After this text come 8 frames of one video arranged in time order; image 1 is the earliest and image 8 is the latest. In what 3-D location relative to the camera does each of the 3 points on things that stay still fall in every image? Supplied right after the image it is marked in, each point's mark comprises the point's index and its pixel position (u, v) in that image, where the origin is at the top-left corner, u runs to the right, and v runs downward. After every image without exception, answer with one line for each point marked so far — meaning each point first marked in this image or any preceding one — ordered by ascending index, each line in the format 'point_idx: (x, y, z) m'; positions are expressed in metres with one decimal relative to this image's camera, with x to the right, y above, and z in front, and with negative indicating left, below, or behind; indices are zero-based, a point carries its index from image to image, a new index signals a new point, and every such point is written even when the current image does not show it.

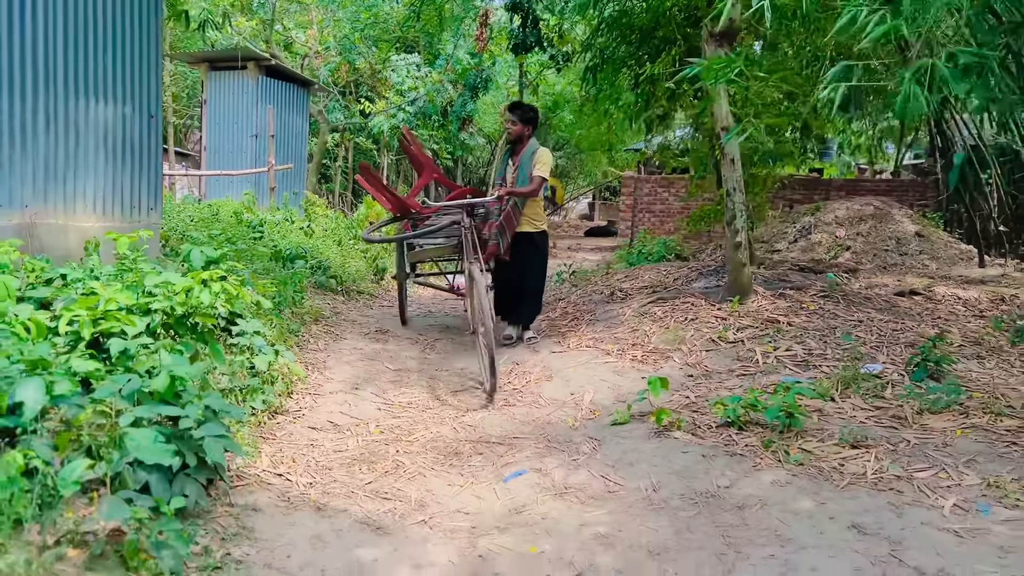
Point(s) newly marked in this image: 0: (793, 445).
0: (+1.2, -0.7, +3.6) m
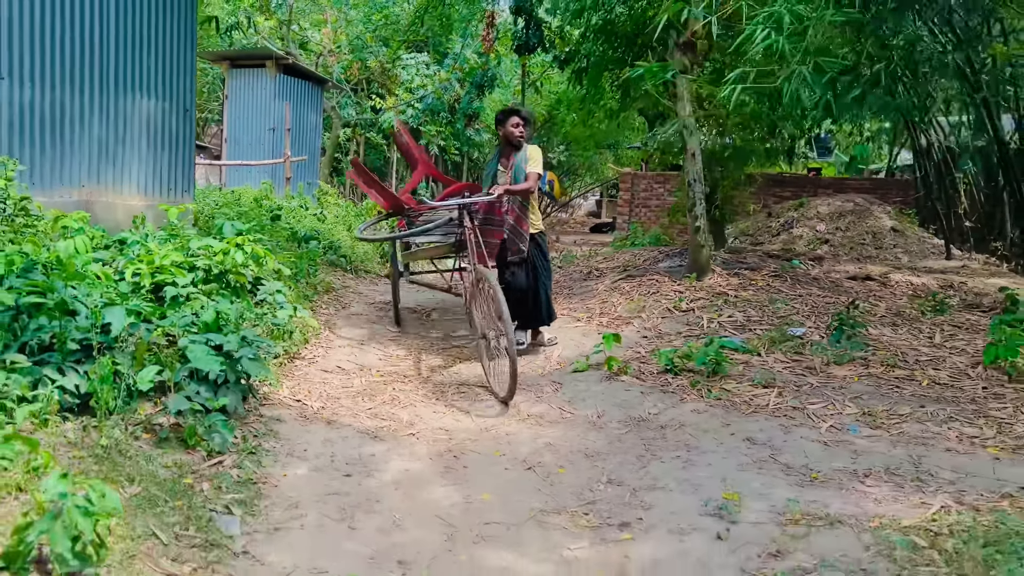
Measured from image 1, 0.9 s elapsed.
0: (+1.1, -0.5, +4.4) m
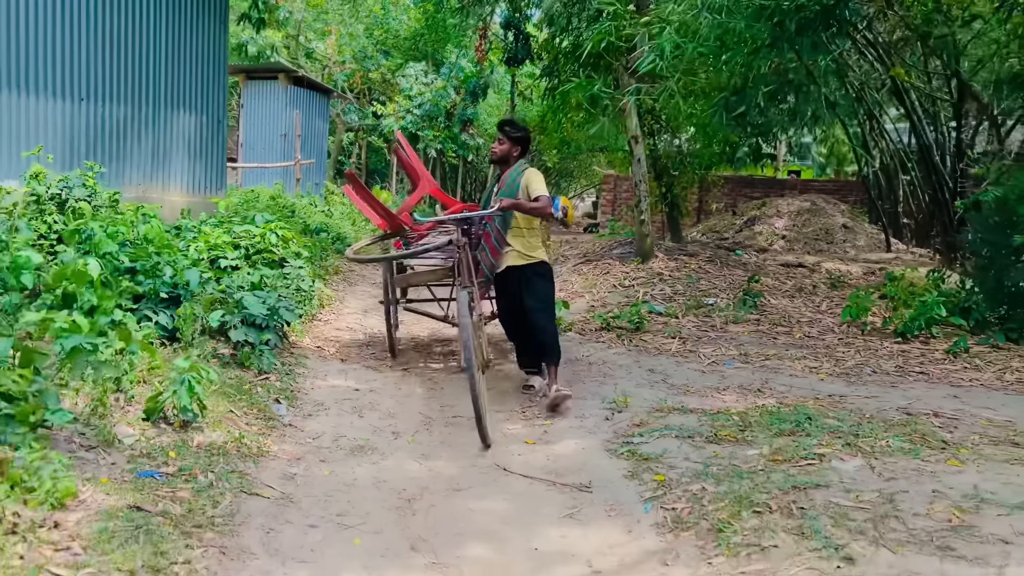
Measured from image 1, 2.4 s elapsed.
0: (+0.9, -0.3, +5.8) m
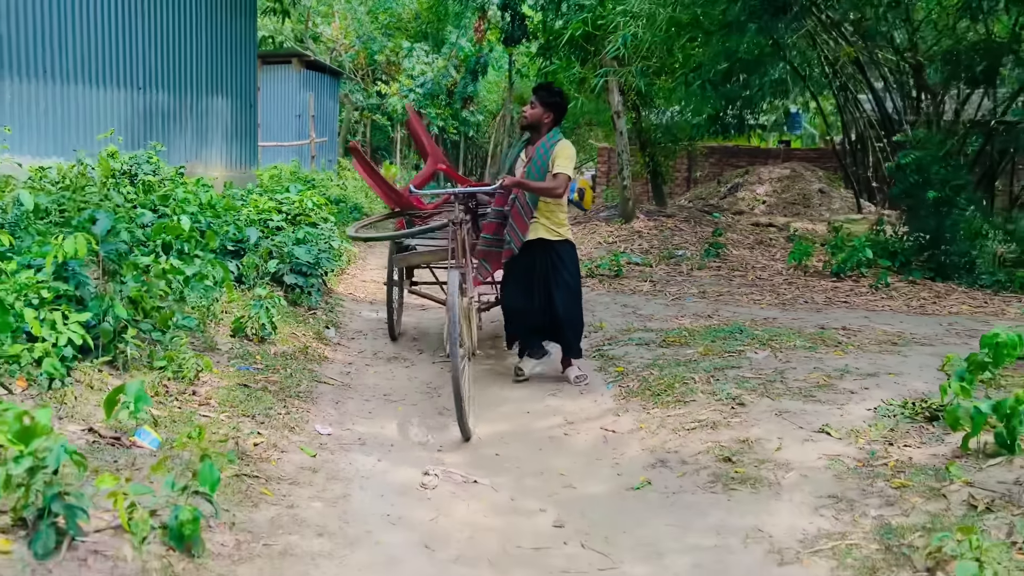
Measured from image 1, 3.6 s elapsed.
0: (+0.8, 0.0, +6.9) m
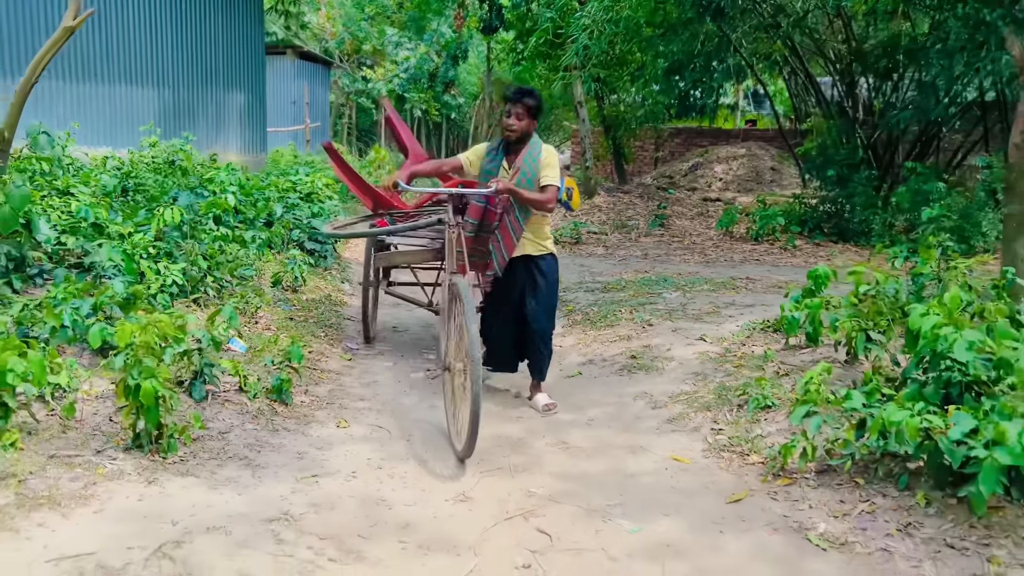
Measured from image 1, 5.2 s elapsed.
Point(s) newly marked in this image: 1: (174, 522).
0: (+0.6, +0.4, +8.4) m
1: (-1.1, -0.7, +2.7) m
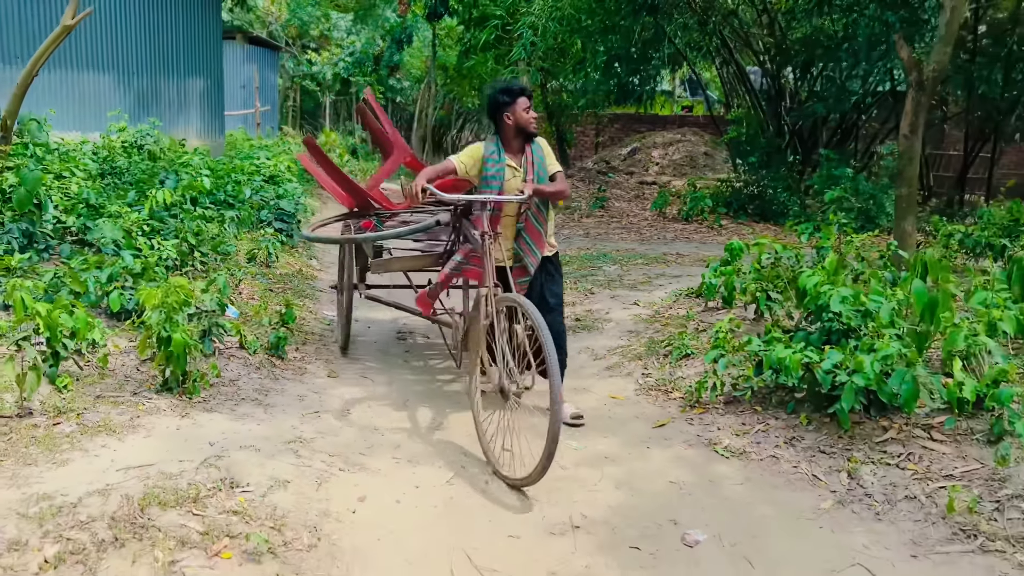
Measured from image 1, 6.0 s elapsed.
0: (+0.1, +0.7, +9.1) m
1: (-1.2, -0.6, +3.3) m
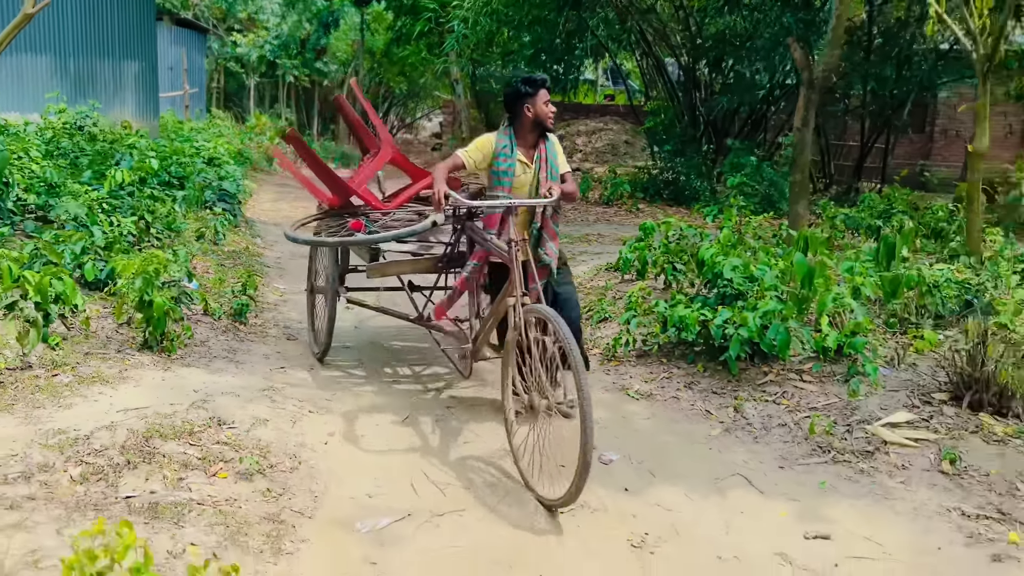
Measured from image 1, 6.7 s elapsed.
0: (-0.7, +0.9, +9.7) m
1: (-1.4, -0.5, +3.8) m
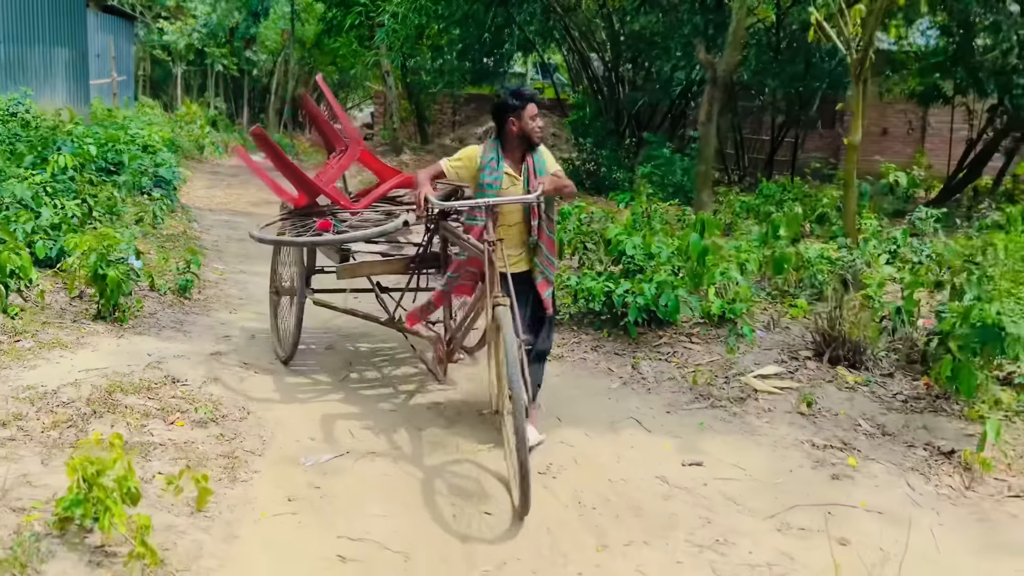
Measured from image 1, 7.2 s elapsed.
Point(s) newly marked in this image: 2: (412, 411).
0: (-1.5, +1.1, +10.1) m
1: (-1.8, -0.3, +4.2) m
2: (-0.5, -0.6, +4.0) m
